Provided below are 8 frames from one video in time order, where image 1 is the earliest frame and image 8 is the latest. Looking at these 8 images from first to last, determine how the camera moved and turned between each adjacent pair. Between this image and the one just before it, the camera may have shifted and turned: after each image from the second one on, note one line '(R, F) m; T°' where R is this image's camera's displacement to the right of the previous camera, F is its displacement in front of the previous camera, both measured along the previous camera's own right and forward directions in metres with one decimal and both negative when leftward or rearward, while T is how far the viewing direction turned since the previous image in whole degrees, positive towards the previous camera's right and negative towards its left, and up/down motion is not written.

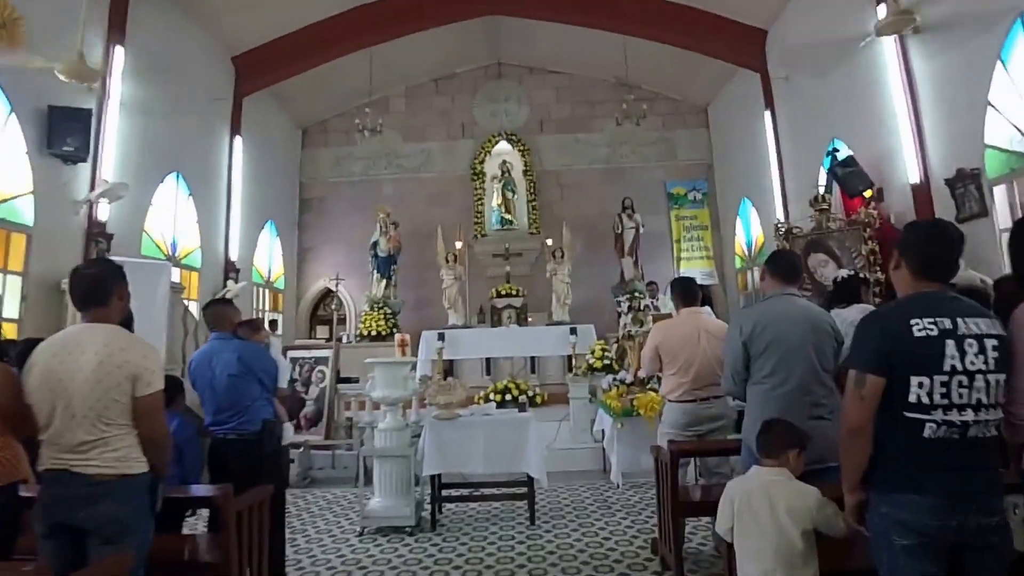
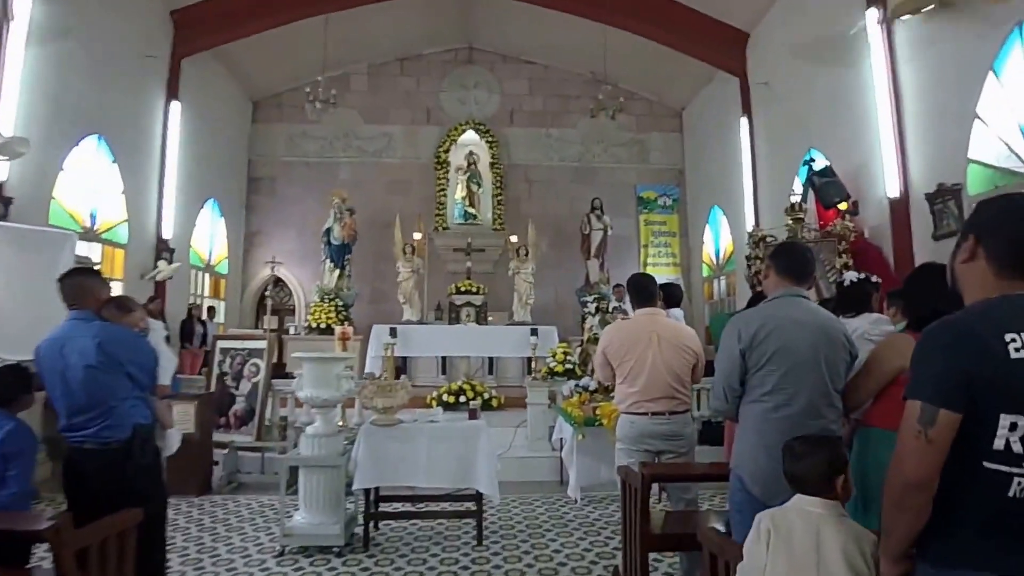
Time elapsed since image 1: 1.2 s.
(0.0, +0.5) m; +3°
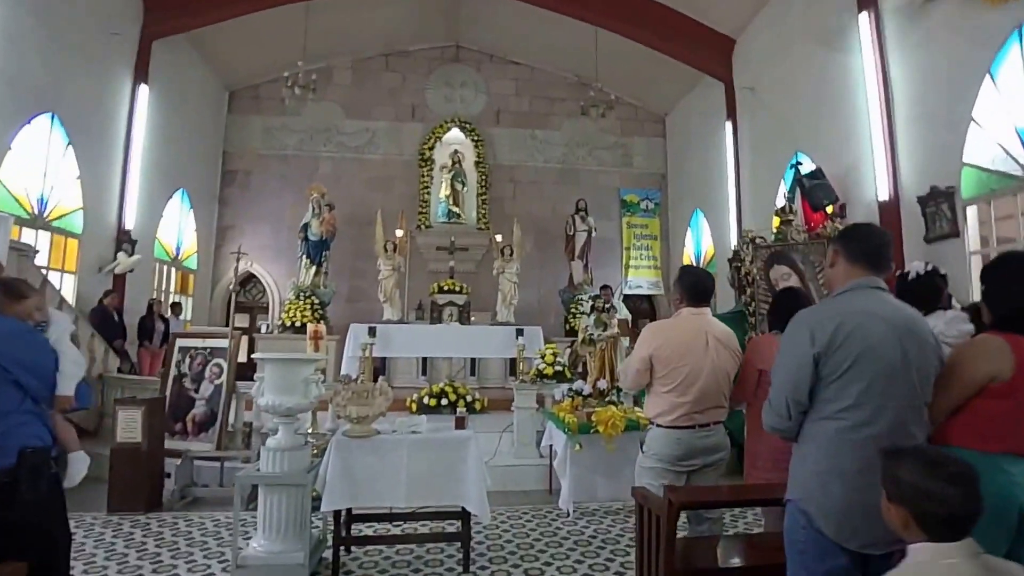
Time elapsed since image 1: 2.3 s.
(0.0, +0.4) m; +1°
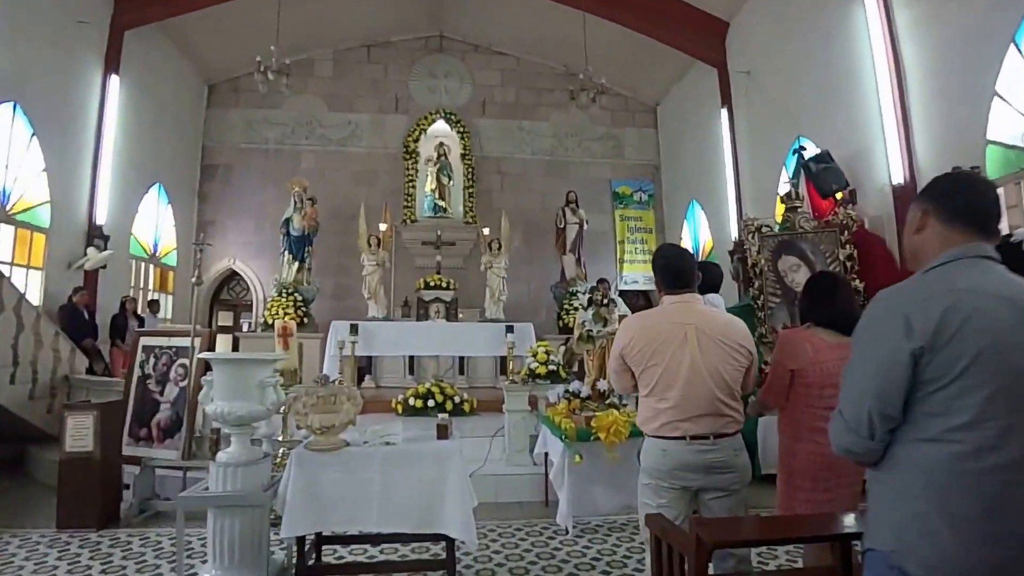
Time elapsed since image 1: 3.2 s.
(0.0, +0.4) m; +1°
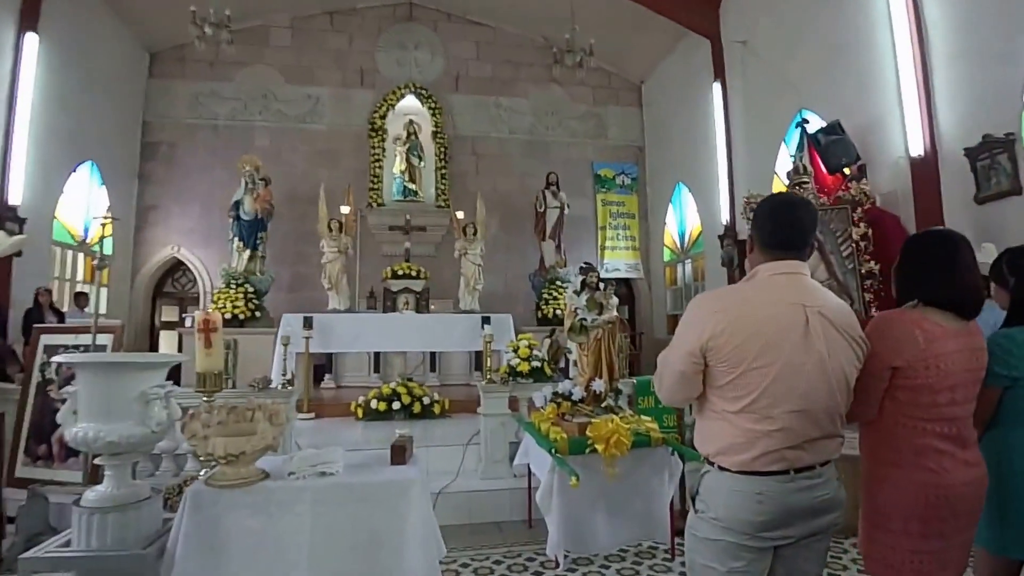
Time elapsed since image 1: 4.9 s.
(0.0, +0.7) m; +2°
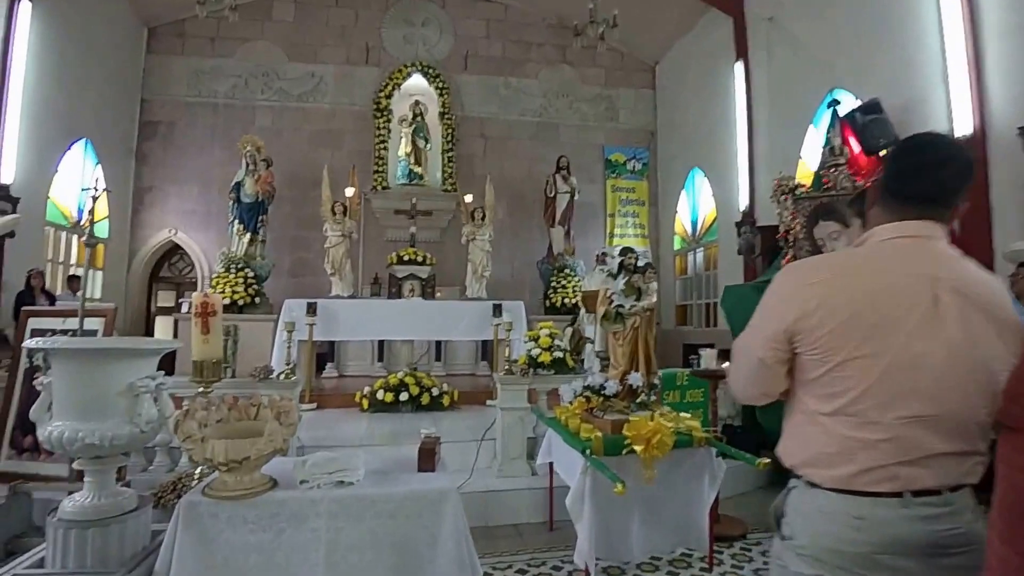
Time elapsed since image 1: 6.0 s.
(-0.1, +0.3) m; 0°
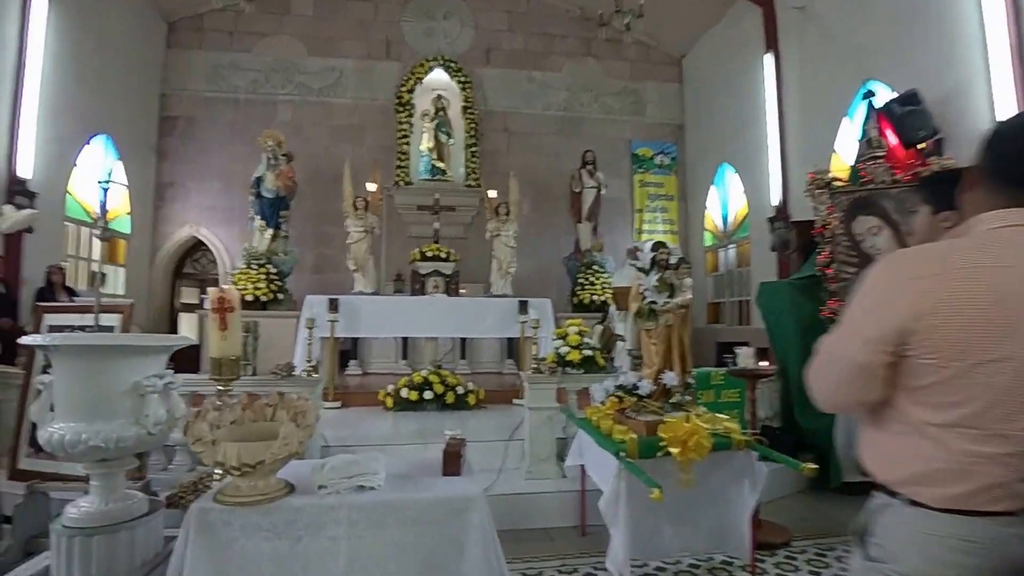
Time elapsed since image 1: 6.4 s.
(0.0, +0.1) m; -1°
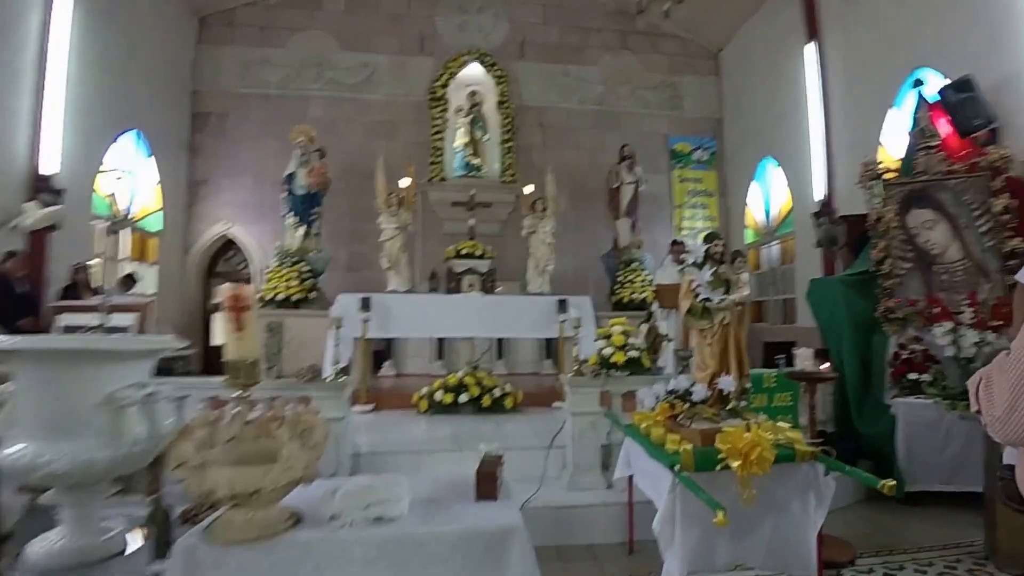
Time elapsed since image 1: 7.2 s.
(0.0, +0.3) m; -2°
